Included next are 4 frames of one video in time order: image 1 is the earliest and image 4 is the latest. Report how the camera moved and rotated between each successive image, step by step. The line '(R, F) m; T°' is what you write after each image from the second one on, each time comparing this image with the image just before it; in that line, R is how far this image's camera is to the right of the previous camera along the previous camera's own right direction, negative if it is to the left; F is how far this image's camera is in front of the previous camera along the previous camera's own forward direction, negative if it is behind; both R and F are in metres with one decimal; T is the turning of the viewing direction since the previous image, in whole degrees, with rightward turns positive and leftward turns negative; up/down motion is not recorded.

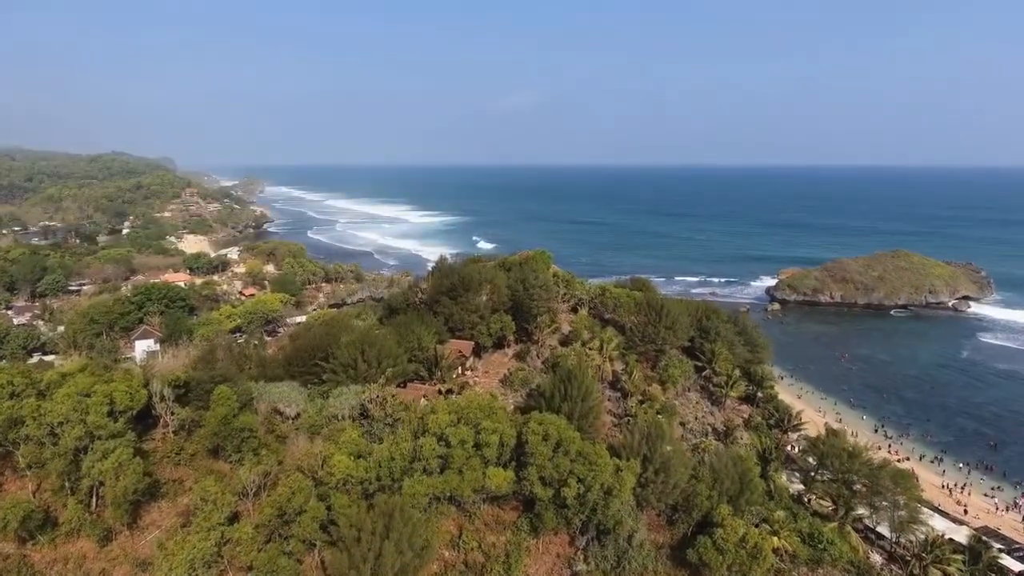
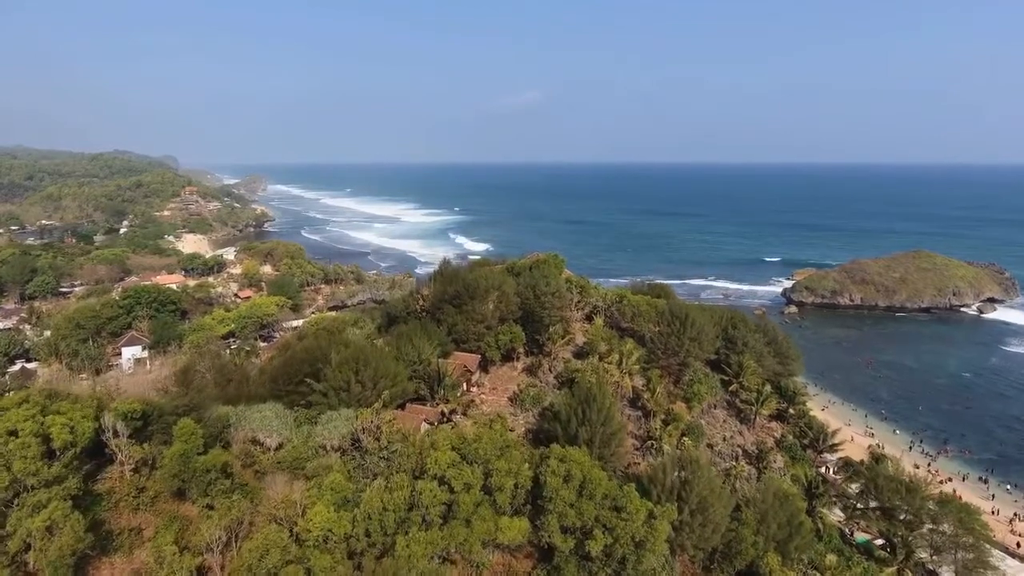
(-0.3, +2.9) m; 0°
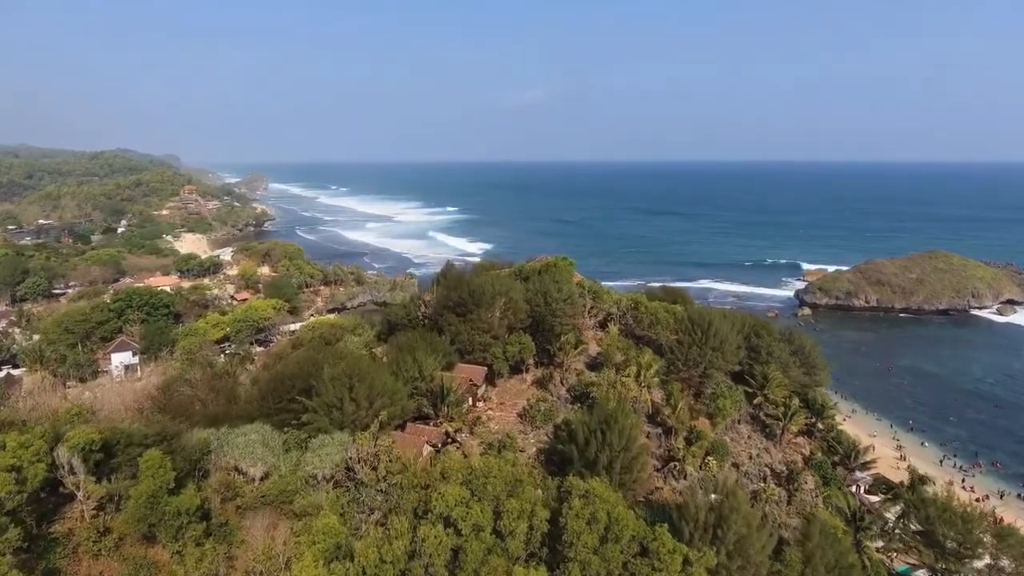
(-0.3, +2.1) m; 0°
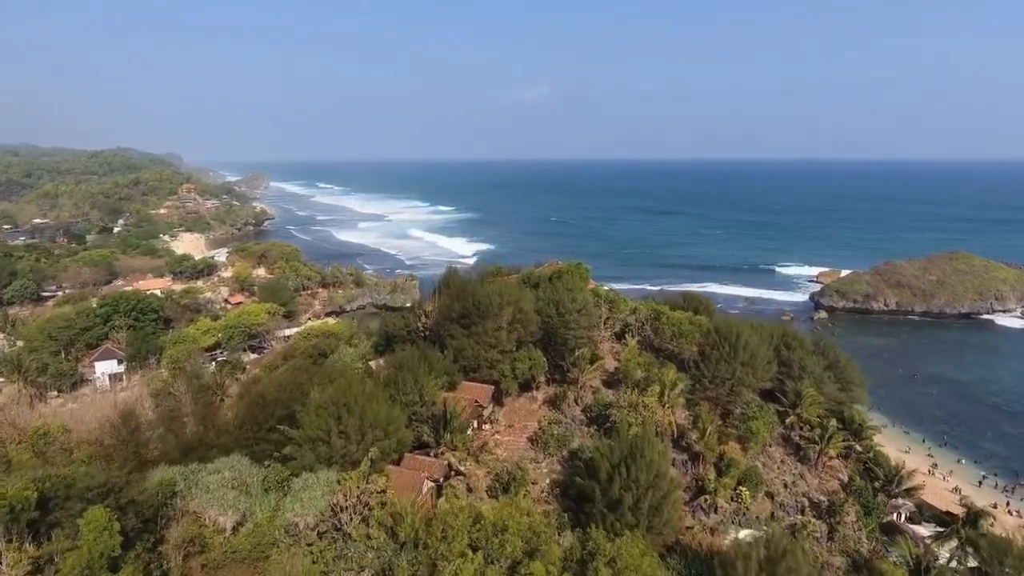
(-0.3, +2.6) m; 0°
